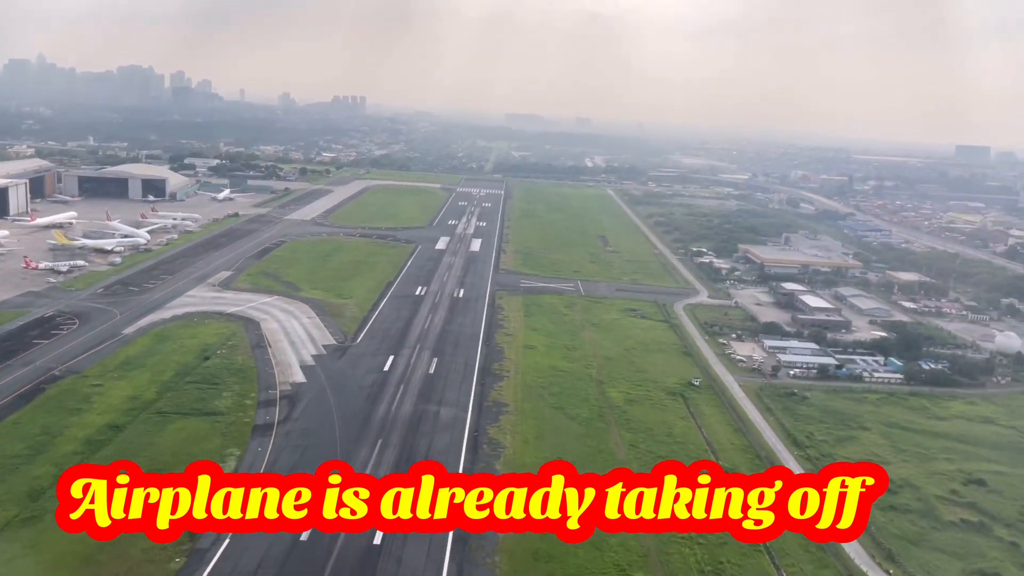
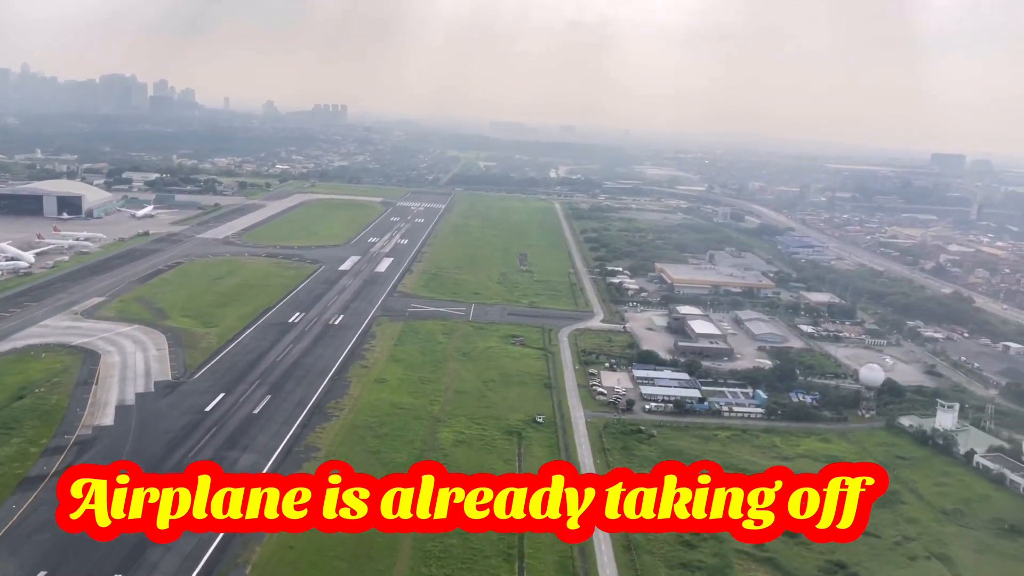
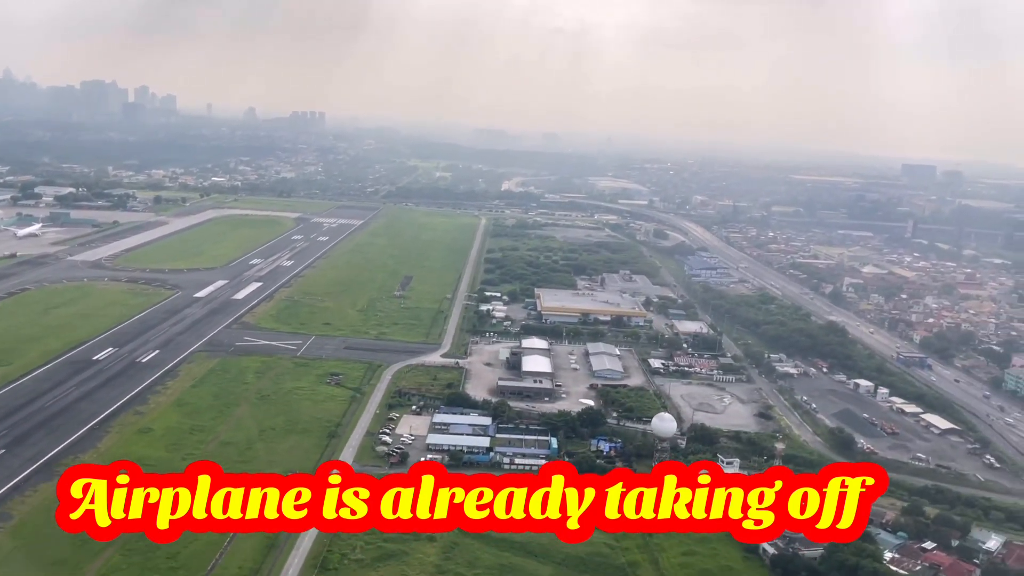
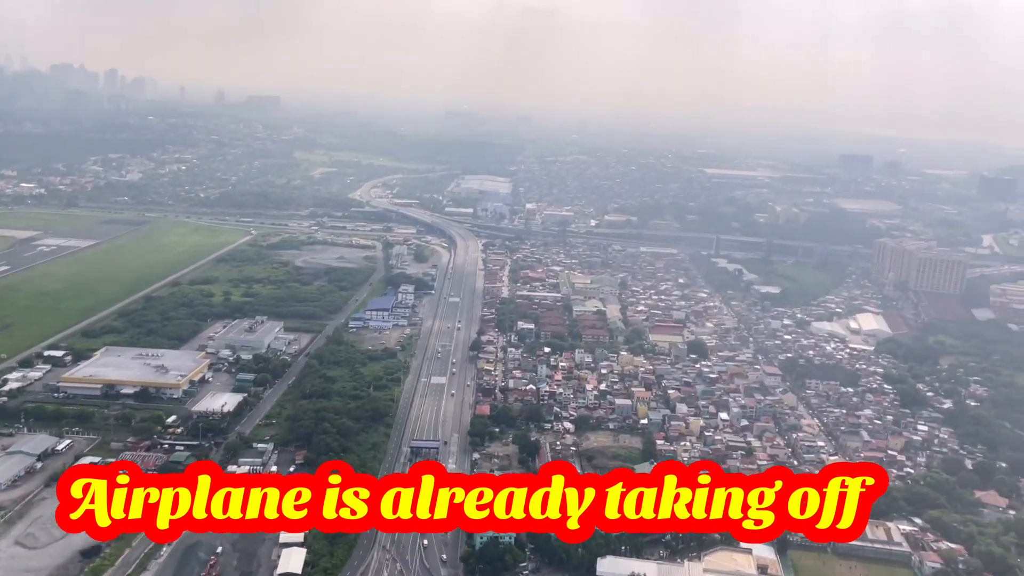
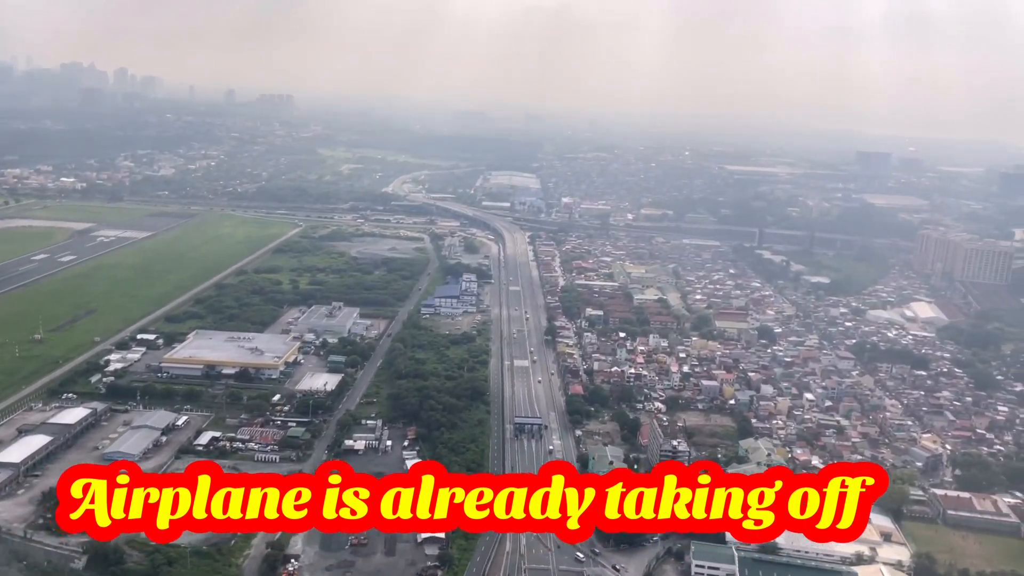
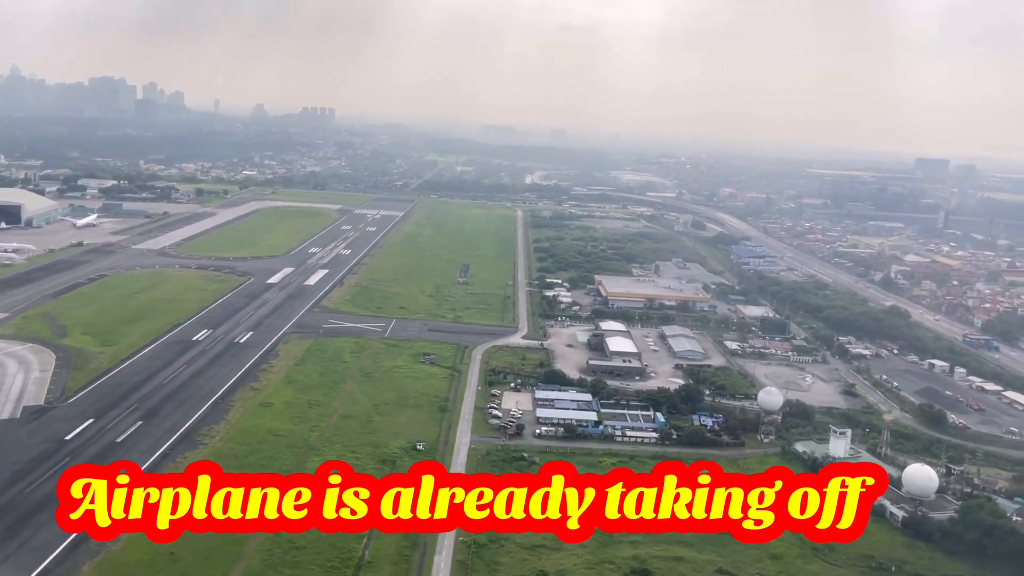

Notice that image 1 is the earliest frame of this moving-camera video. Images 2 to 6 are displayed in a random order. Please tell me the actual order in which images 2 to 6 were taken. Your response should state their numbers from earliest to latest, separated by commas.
2, 6, 3, 5, 4
